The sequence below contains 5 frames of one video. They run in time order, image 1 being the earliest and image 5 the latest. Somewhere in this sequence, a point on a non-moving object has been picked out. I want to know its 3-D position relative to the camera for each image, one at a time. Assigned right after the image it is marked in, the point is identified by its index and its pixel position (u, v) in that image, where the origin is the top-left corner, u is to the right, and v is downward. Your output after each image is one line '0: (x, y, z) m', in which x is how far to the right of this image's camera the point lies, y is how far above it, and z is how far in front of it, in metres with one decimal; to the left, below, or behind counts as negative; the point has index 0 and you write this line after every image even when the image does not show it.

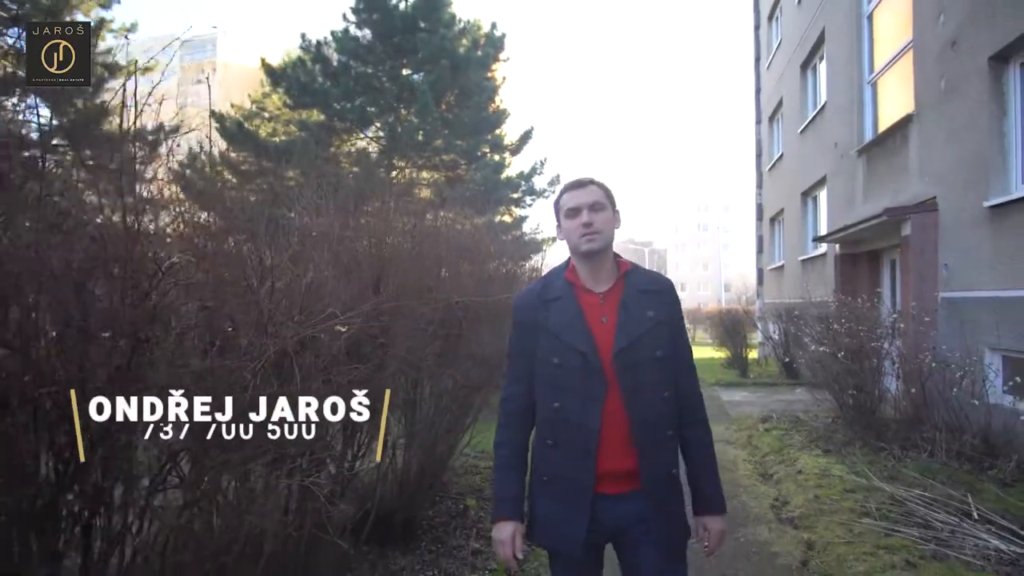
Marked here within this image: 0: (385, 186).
0: (-2.3, +1.8, +14.0) m
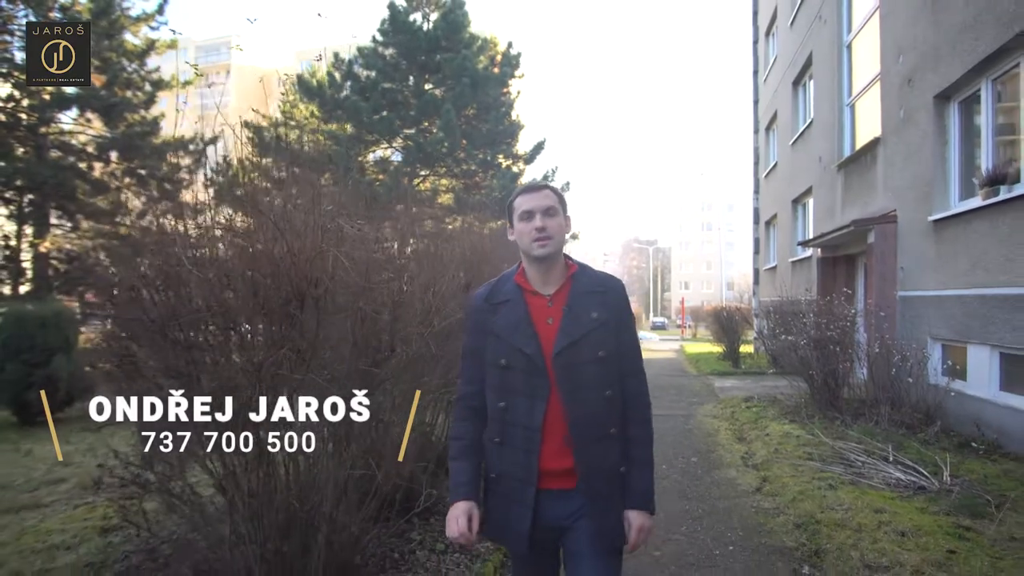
0: (-2.0, +1.9, +15.4) m
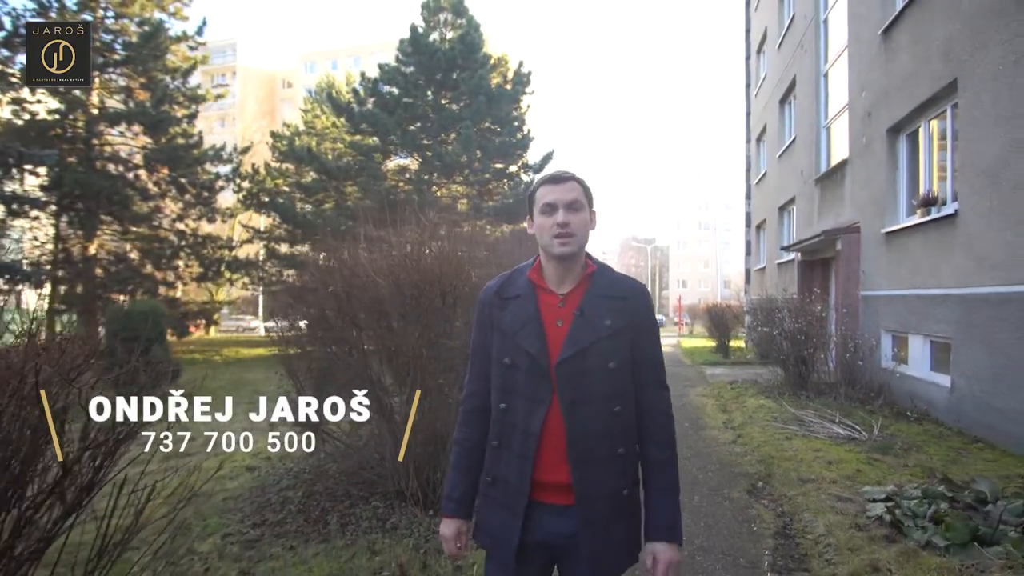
0: (-1.7, +1.9, +17.1) m
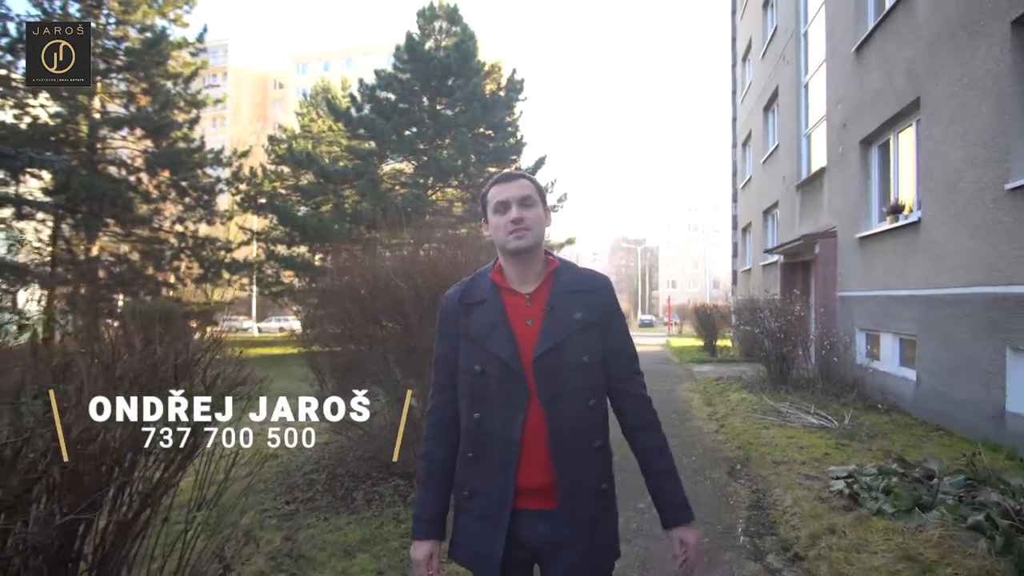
0: (-1.8, +1.9, +17.7) m
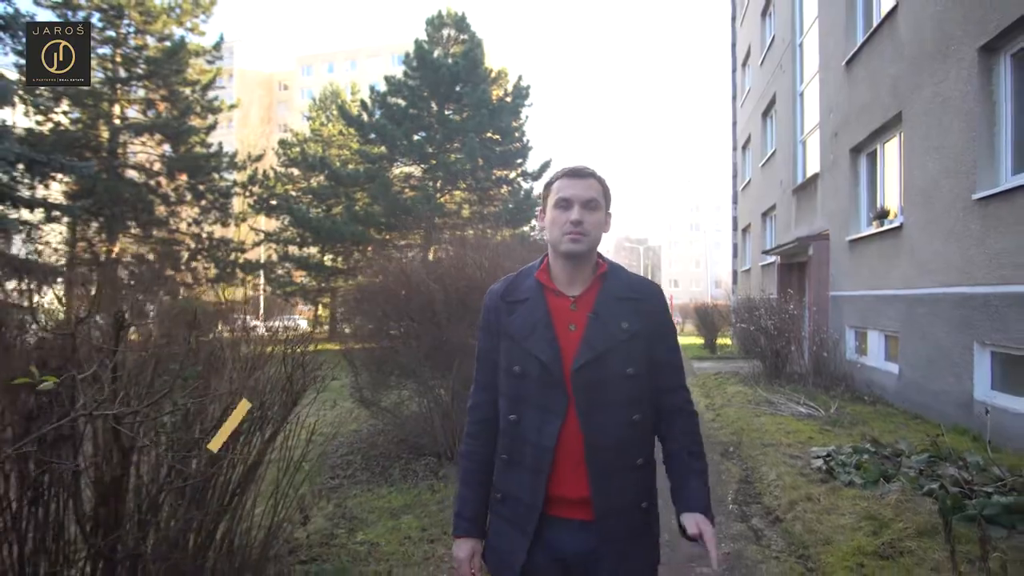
0: (-1.6, +1.9, +18.3) m
